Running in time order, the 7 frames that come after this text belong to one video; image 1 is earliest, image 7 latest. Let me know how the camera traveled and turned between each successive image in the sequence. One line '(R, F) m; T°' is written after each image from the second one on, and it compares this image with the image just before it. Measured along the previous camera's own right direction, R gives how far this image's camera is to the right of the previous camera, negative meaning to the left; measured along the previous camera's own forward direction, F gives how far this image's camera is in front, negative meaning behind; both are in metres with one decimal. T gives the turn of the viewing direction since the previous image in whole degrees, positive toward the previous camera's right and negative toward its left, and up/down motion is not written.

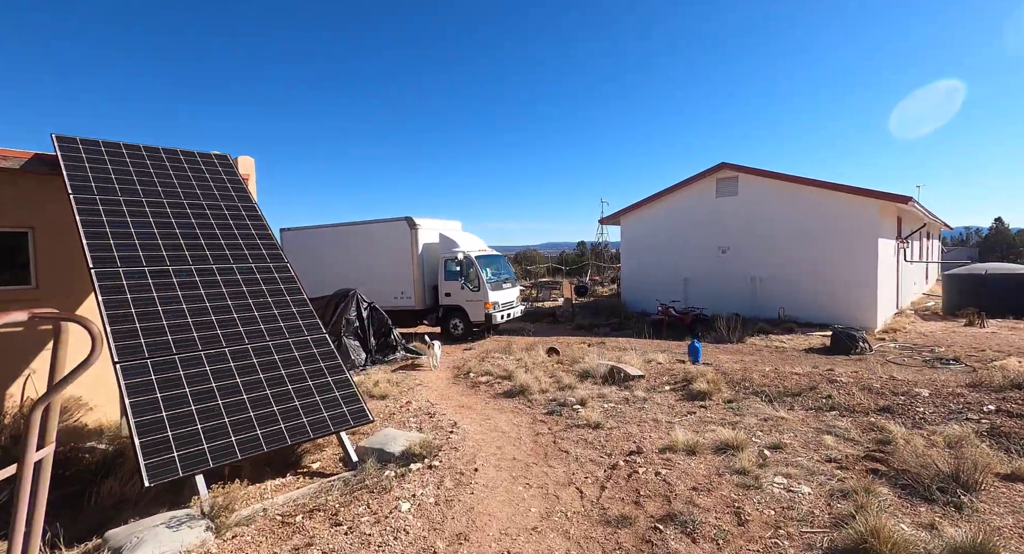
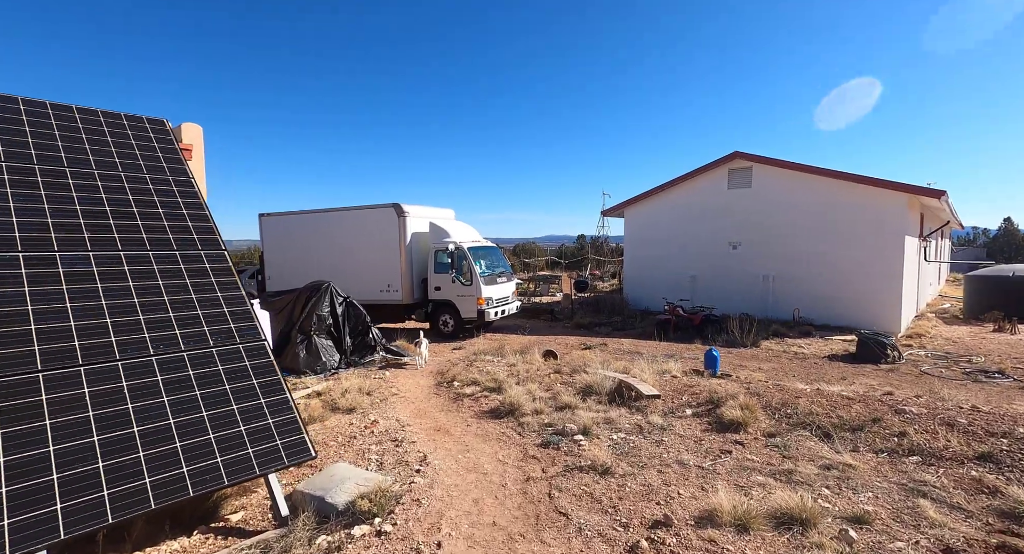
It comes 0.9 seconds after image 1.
(+0.1, +1.0) m; 0°
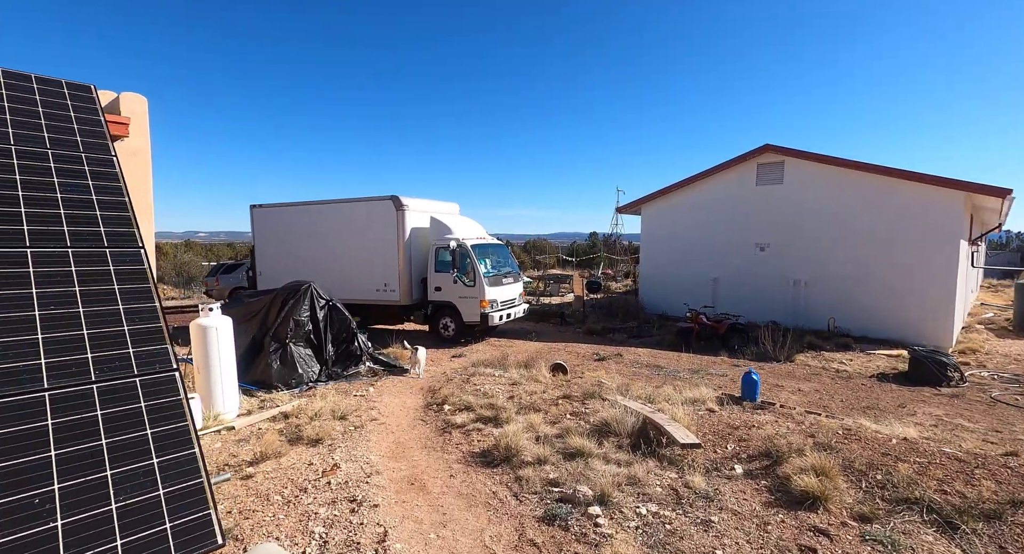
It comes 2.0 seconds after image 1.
(+0.1, +1.1) m; -1°
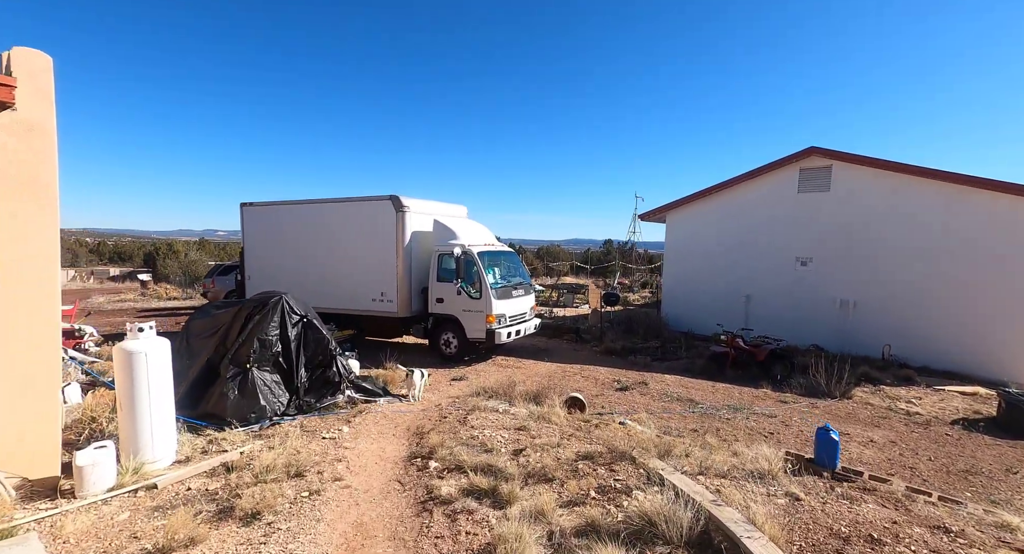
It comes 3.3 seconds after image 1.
(0.0, +1.3) m; -1°
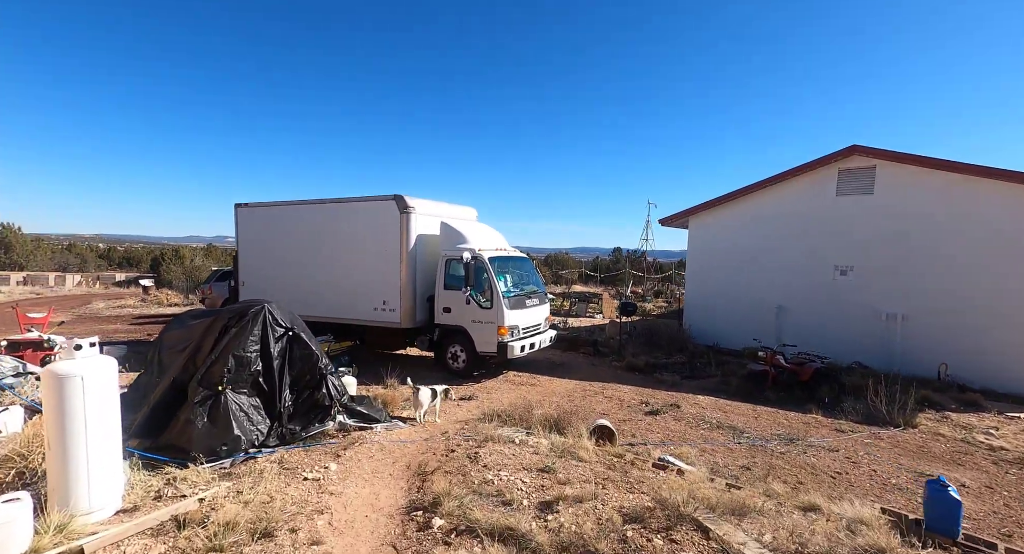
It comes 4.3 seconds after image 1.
(-0.2, +0.9) m; -1°
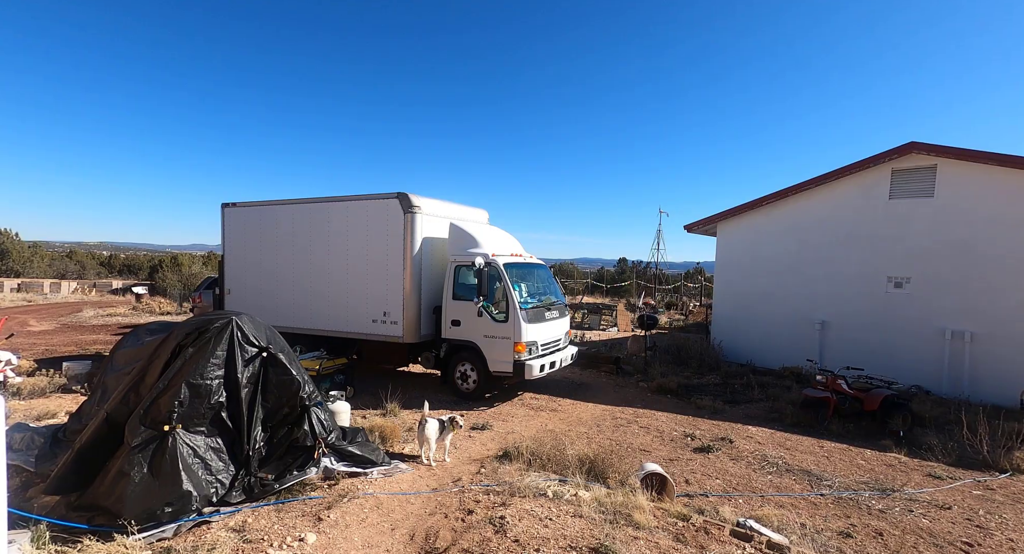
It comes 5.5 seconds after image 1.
(-0.3, +1.2) m; 0°
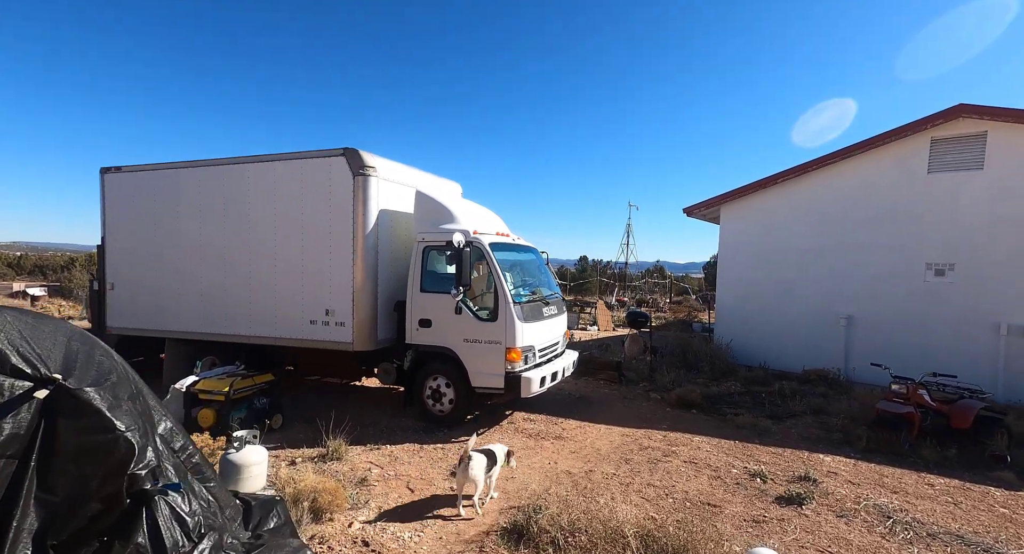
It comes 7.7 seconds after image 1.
(-0.4, +2.1) m; +5°
